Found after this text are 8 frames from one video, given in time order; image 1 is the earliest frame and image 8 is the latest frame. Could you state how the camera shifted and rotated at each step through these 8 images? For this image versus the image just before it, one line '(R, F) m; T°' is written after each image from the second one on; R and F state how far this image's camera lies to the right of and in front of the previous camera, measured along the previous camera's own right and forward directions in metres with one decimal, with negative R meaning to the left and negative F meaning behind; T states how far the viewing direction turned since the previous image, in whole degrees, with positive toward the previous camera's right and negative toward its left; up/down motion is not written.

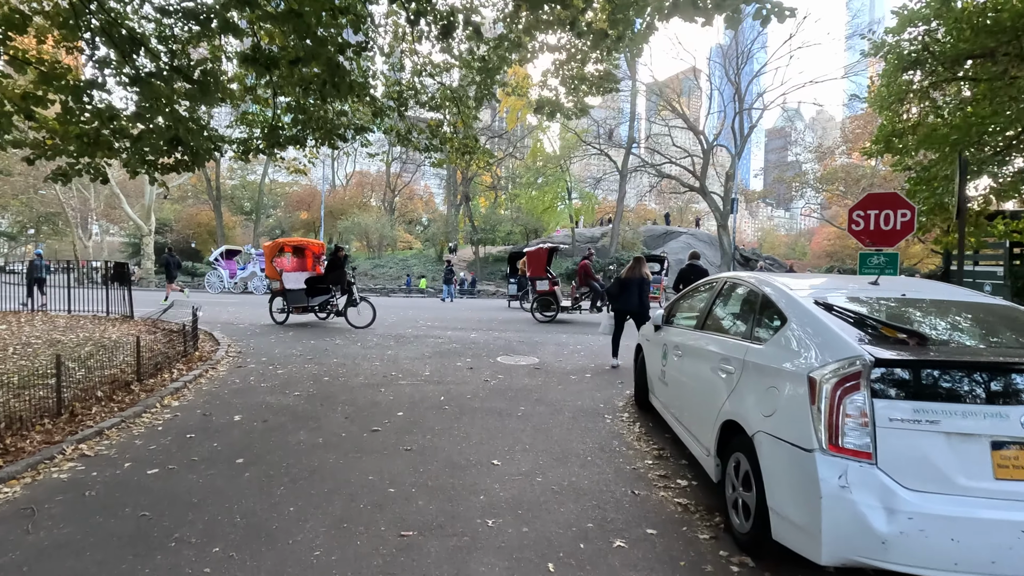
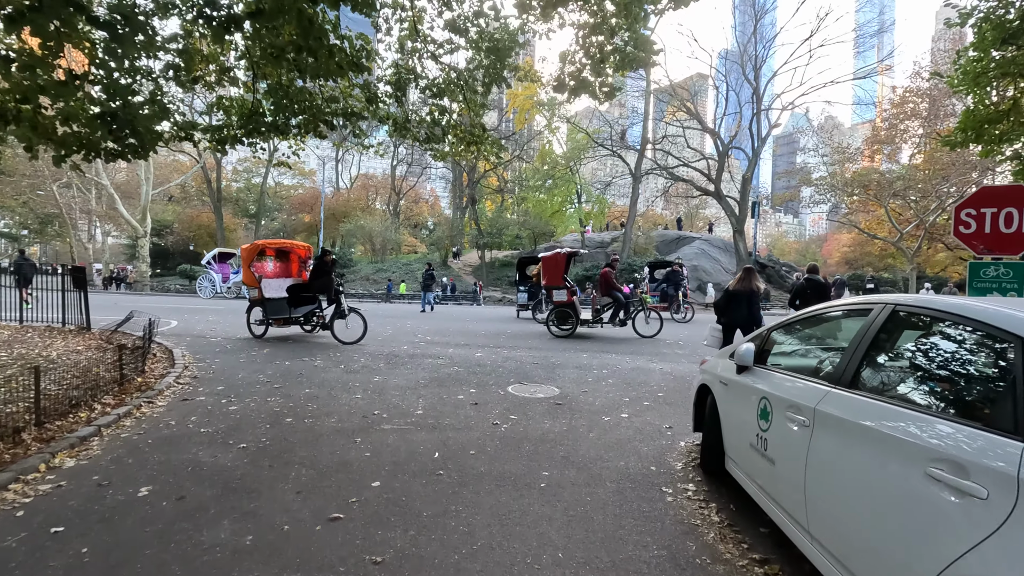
(-0.1, +1.6) m; -1°
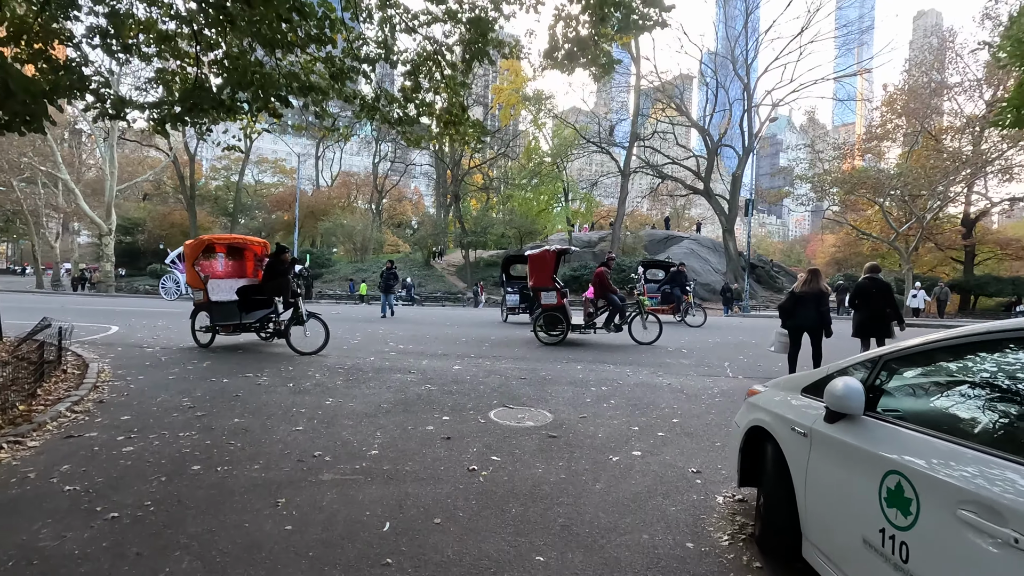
(0.0, +1.3) m; +2°
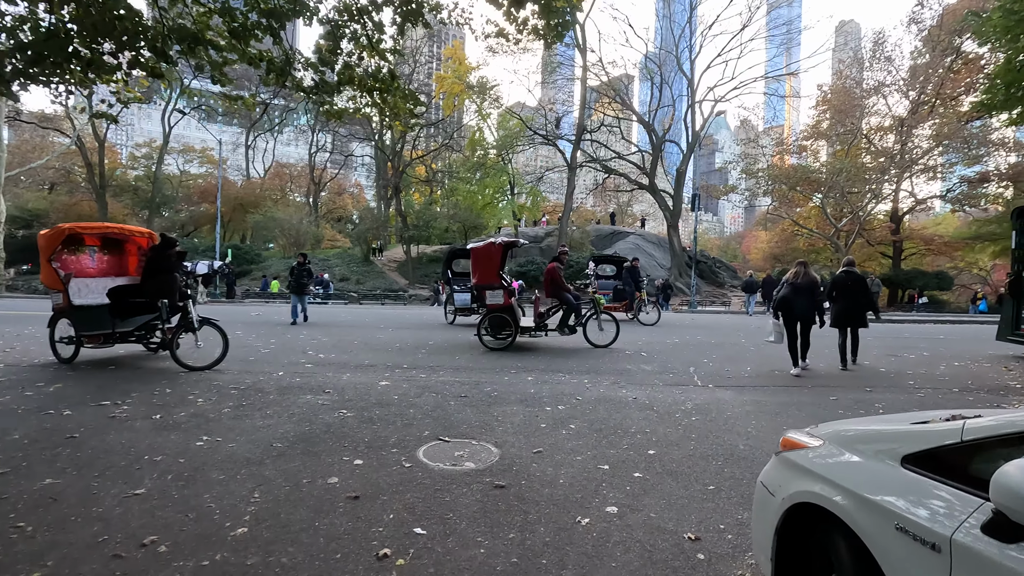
(+0.1, +1.3) m; +6°
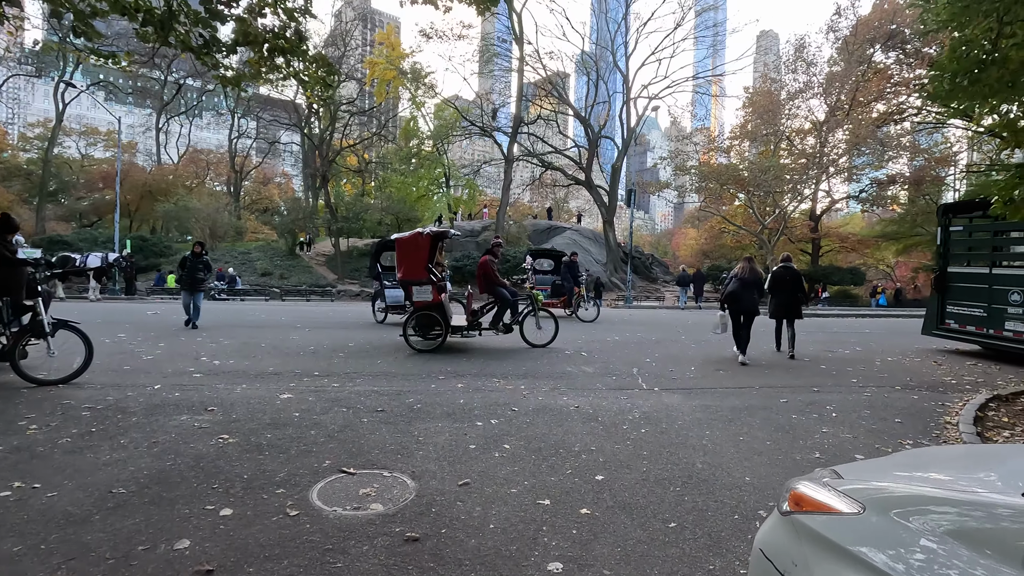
(+0.1, +0.8) m; +7°
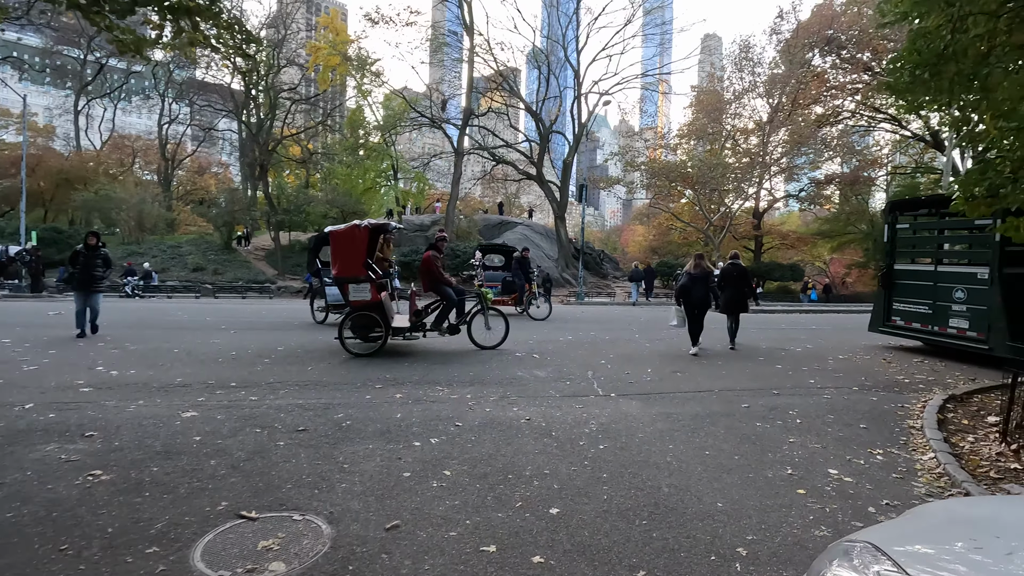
(+0.1, +0.6) m; +5°
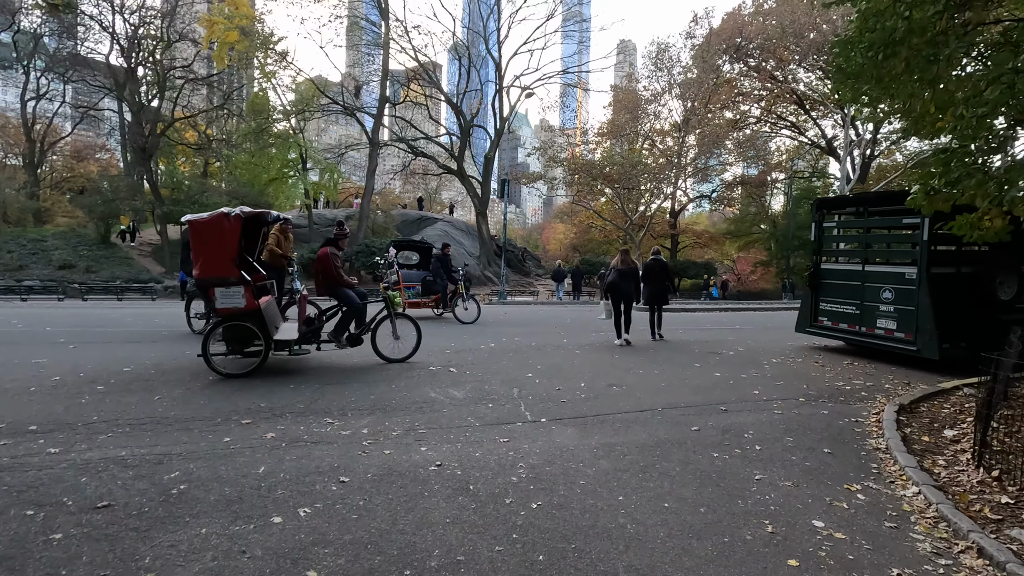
(+0.1, +1.2) m; +8°
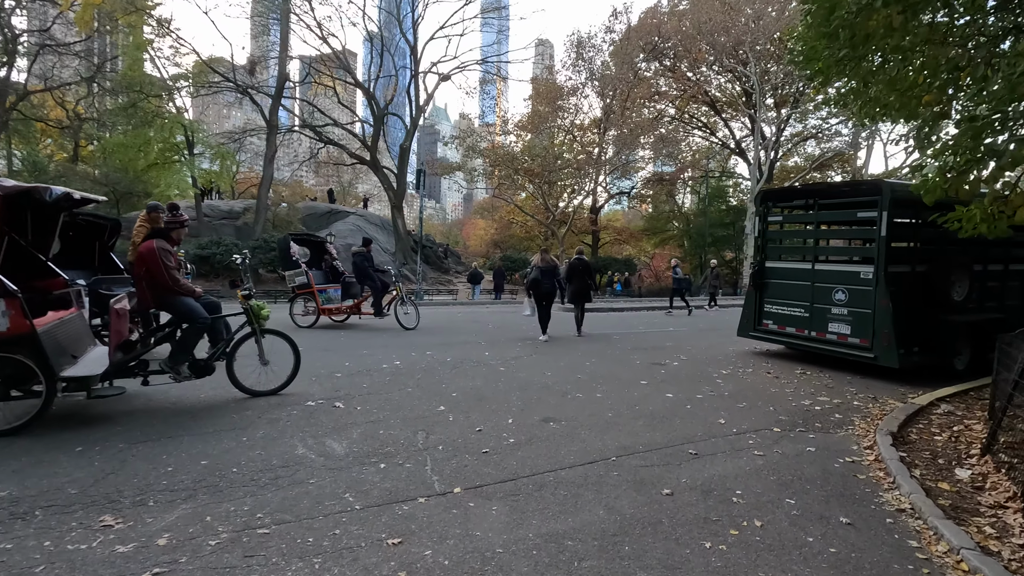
(+0.2, +1.6) m; +8°
